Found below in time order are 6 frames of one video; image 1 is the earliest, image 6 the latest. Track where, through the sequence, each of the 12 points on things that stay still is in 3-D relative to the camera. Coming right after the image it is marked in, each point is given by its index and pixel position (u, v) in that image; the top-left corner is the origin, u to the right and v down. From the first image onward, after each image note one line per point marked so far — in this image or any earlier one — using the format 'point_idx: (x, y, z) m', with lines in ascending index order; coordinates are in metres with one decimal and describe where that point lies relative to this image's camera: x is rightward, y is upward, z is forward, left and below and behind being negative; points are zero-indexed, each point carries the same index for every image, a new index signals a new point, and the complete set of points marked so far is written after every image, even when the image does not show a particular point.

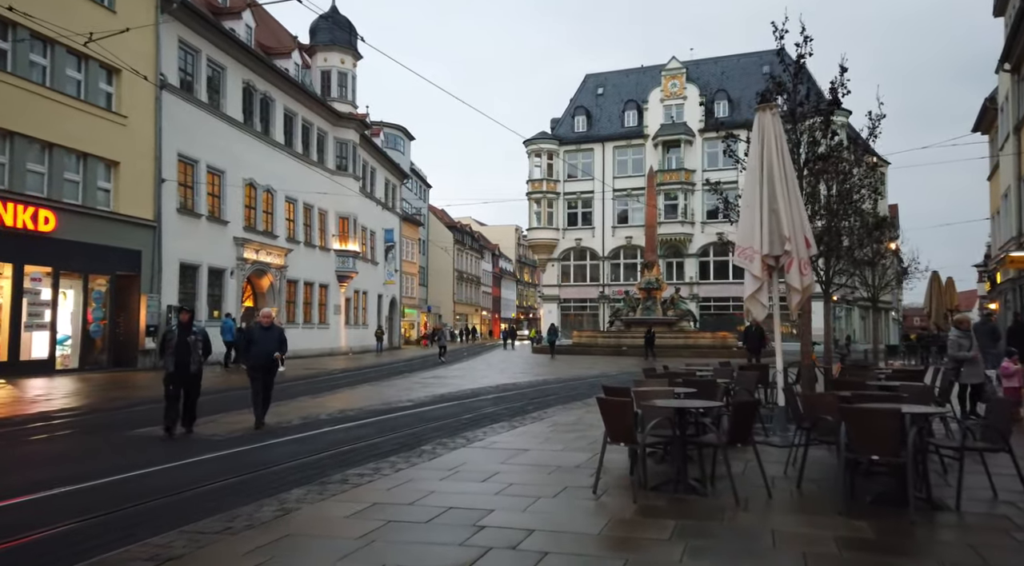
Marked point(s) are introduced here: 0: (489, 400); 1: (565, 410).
0: (-0.4, -2.3, +15.4) m
1: (+0.9, -2.2, +13.6) m
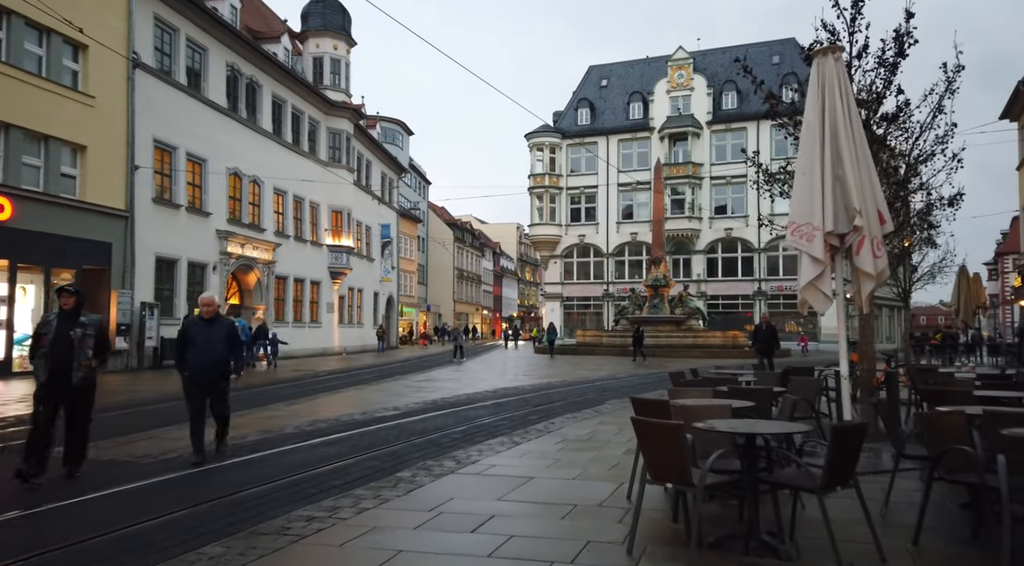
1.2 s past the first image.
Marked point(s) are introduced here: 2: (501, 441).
0: (-0.4, -2.2, +13.5) m
1: (+0.9, -2.1, +11.7) m
2: (-0.1, -2.0, +9.7) m
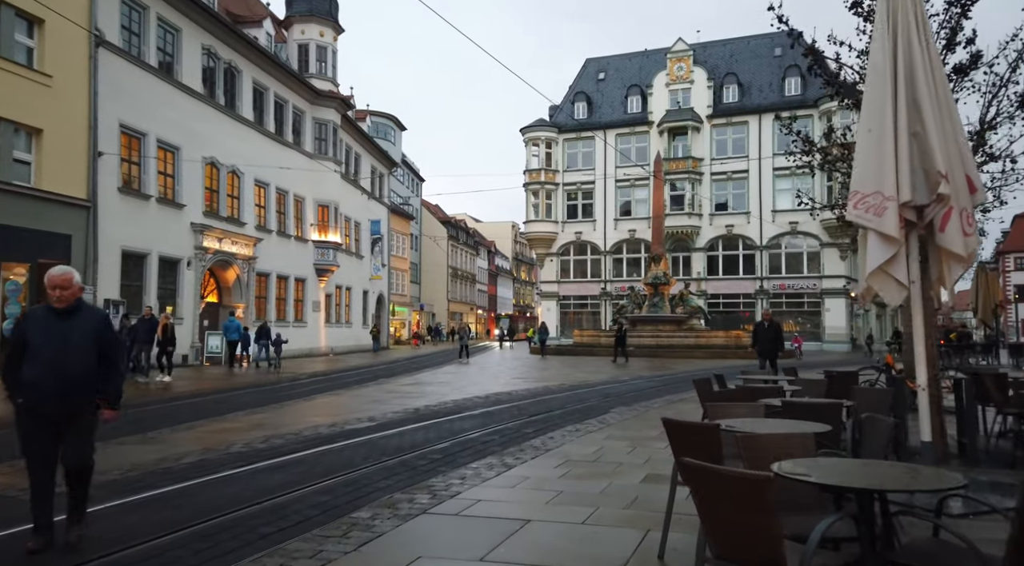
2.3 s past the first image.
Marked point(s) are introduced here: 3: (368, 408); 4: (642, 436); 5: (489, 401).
0: (-0.5, -2.0, +11.7) m
1: (+0.8, -2.0, +9.9) m
2: (-0.2, -1.8, +8.0) m
3: (-2.6, -2.3, +14.2) m
4: (+1.7, -2.0, +9.9) m
5: (-0.4, -2.2, +14.5) m
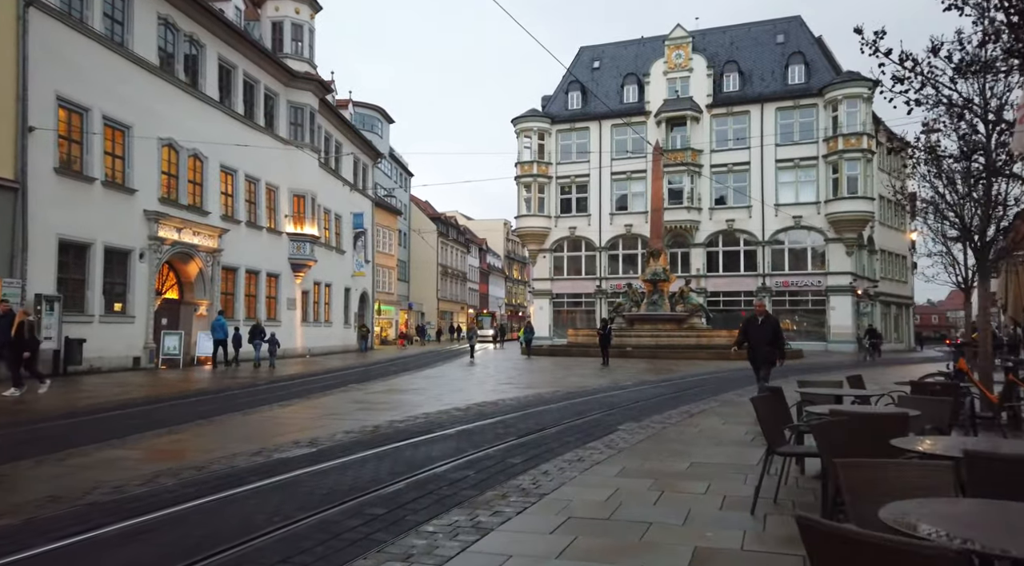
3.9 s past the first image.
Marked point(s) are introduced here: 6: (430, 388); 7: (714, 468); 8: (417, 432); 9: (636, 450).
0: (-0.7, -1.9, +9.1) m
1: (+0.7, -1.8, +7.3) m
2: (-0.4, -1.7, +5.3) m
3: (-2.8, -2.1, +11.6) m
4: (+1.5, -1.8, +7.3) m
5: (-0.6, -2.0, +11.9) m
6: (-2.0, -2.5, +18.7) m
7: (+2.0, -1.8, +7.6) m
8: (-1.3, -1.9, +10.1) m
9: (+1.4, -1.9, +8.8) m
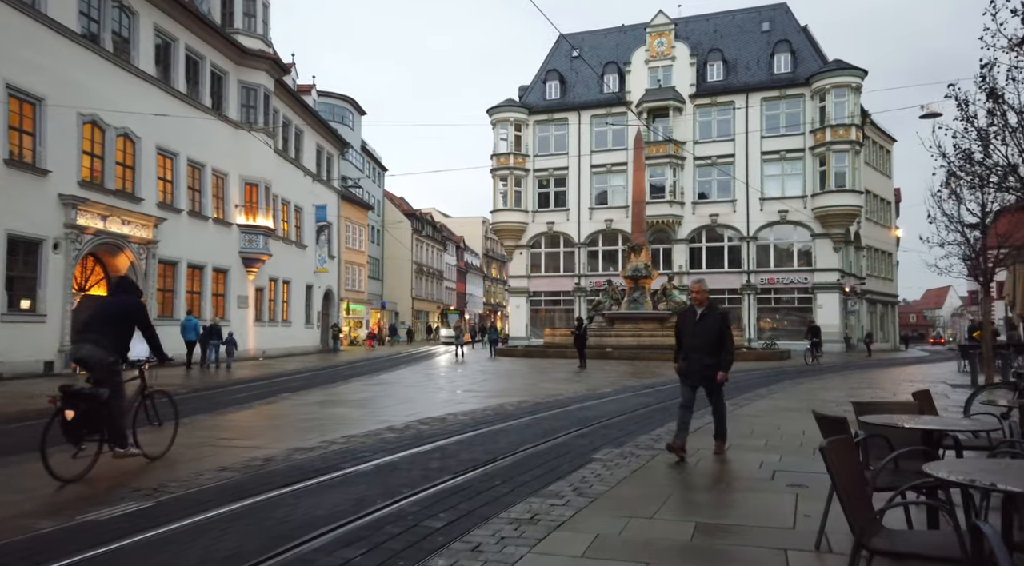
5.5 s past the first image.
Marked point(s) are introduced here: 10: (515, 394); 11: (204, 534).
0: (-1.3, -1.7, +6.5) m
1: (+0.1, -1.6, +4.8) m
2: (-0.9, -1.5, +2.7) m
3: (-3.4, -1.9, +9.0) m
4: (+1.0, -1.6, +4.7) m
5: (-1.3, -1.9, +9.3) m
6: (-2.8, -2.3, +16.1) m
7: (+1.4, -1.6, +5.0) m
8: (-1.9, -1.8, +7.4) m
9: (+0.8, -1.7, +6.2) m
10: (0.0, -2.4, +17.3) m
11: (-2.1, -1.6, +5.0) m
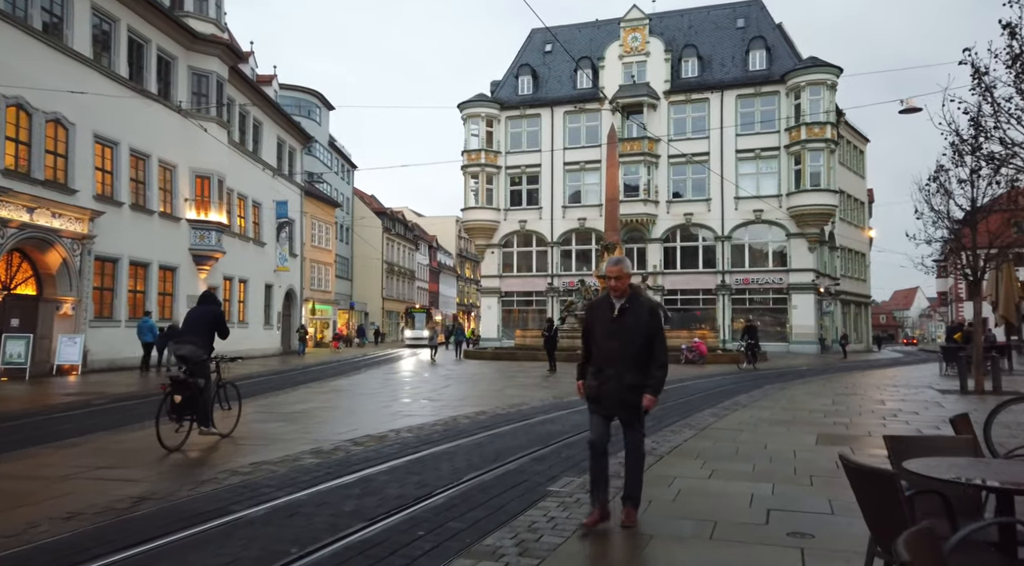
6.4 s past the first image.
0: (-1.8, -1.7, +5.0) m
1: (-0.3, -1.6, +3.3) m
2: (-1.2, -1.5, +1.2) m
3: (-4.0, -1.9, +7.4) m
4: (+0.5, -1.6, +3.3) m
5: (-1.8, -1.8, +7.8) m
6: (-3.6, -2.3, +14.5) m
7: (+1.0, -1.6, +3.6) m
8: (-2.4, -1.7, +5.9) m
9: (+0.4, -1.7, +4.8) m
10: (-0.8, -2.4, +15.8) m
11: (-2.5, -1.6, +3.5) m
